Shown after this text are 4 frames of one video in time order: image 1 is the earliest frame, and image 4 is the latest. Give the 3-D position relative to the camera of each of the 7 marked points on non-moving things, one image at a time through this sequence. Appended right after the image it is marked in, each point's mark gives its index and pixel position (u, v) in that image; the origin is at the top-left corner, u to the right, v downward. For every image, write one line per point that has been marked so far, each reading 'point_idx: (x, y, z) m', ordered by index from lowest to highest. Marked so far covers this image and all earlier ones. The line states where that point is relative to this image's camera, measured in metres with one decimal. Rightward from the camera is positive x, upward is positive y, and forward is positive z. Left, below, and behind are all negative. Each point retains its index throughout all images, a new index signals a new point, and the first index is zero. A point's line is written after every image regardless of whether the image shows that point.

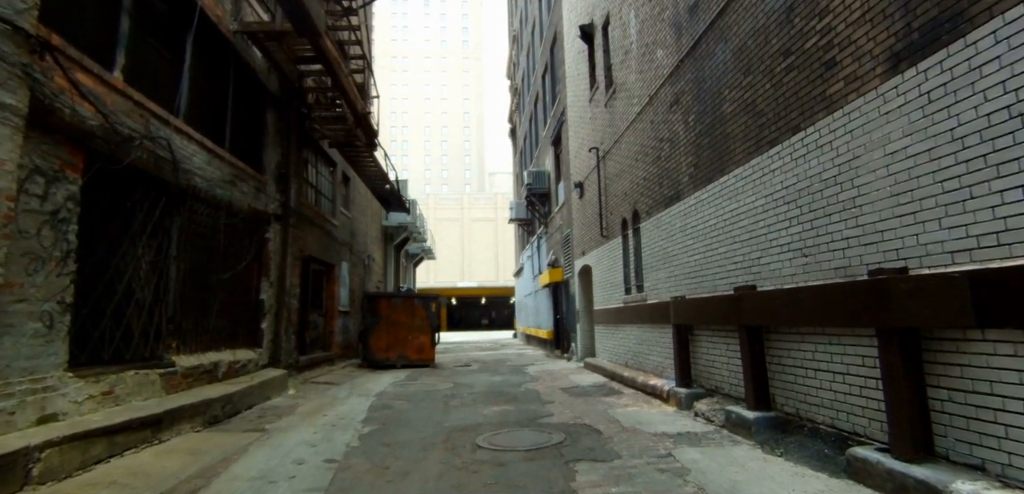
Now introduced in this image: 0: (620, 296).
0: (+2.1, -0.9, +10.4) m
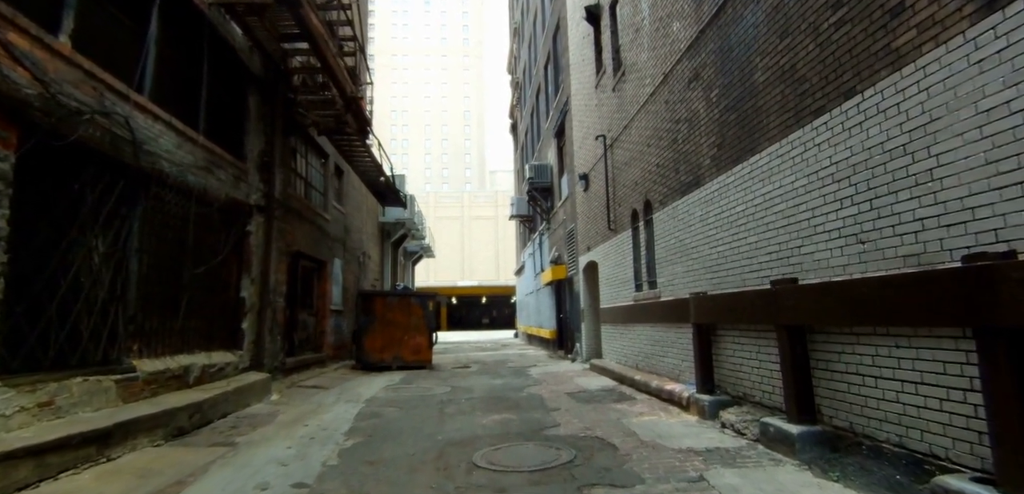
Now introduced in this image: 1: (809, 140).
0: (+2.1, -0.8, +9.7) m
1: (+2.5, +0.9, +4.6) m
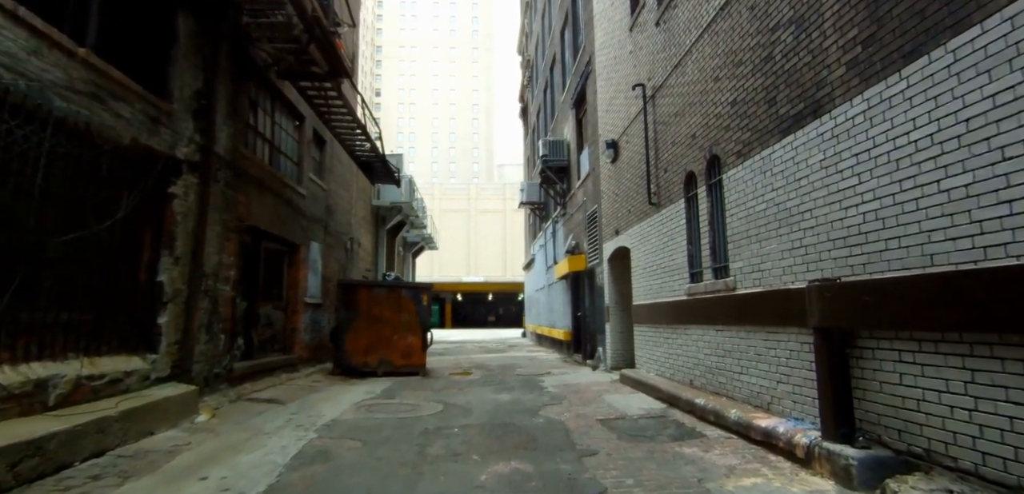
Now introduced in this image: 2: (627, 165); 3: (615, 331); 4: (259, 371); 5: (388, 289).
0: (+2.3, -0.5, +7.3) m
1: (+2.6, +1.2, +2.2) m
2: (+2.1, +1.5, +10.0) m
3: (+2.1, -1.7, +10.9) m
4: (-4.3, -2.1, +9.3) m
5: (-2.7, -0.9, +11.8) m
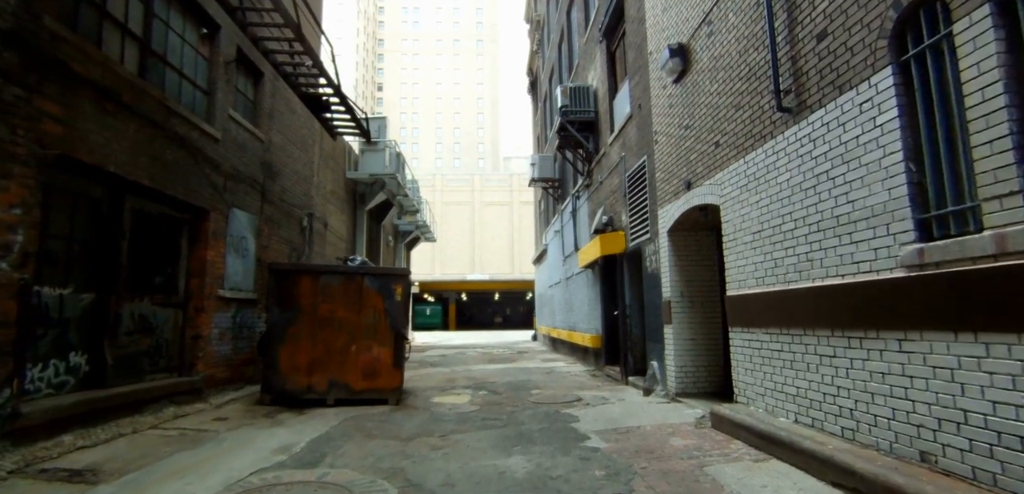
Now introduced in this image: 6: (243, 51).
0: (+2.4, 0.0, +3.5) m
1: (+2.7, +1.7, -1.6) m
2: (+2.2, +2.0, +6.2) m
3: (+2.3, -1.2, +7.1) m
4: (-4.1, -1.6, +5.6) m
5: (-2.5, -0.4, +8.1) m
6: (-4.2, +3.1, +8.6) m
